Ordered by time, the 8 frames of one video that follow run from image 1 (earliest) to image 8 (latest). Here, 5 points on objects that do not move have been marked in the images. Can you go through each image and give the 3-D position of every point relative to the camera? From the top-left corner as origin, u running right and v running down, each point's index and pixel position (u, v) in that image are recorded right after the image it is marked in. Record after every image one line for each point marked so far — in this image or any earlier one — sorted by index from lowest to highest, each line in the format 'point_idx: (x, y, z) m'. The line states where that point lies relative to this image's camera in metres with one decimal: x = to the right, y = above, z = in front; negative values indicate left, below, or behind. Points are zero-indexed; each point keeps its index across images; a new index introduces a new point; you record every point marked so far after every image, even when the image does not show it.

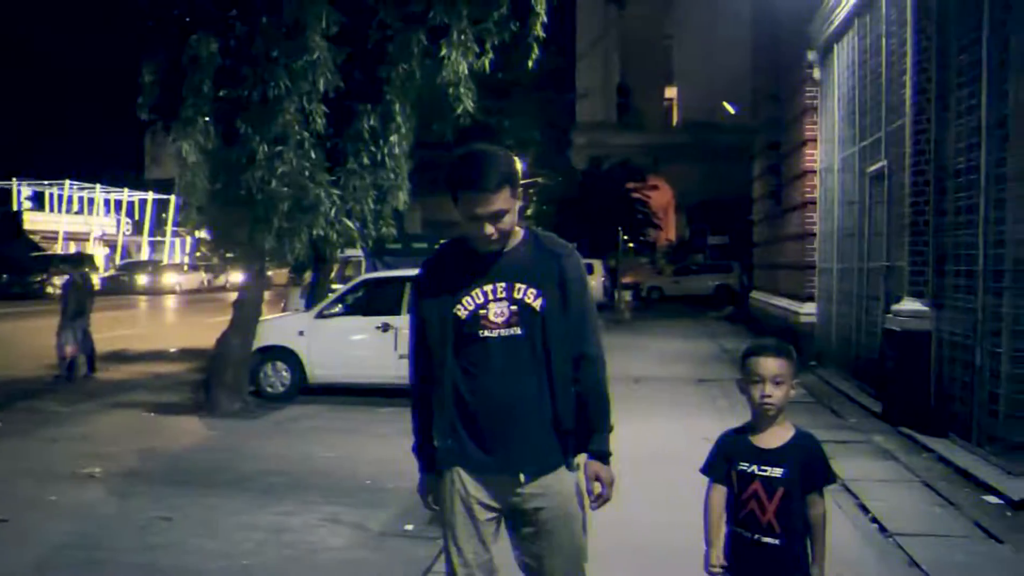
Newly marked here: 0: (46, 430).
0: (-4.5, -1.4, +9.8) m
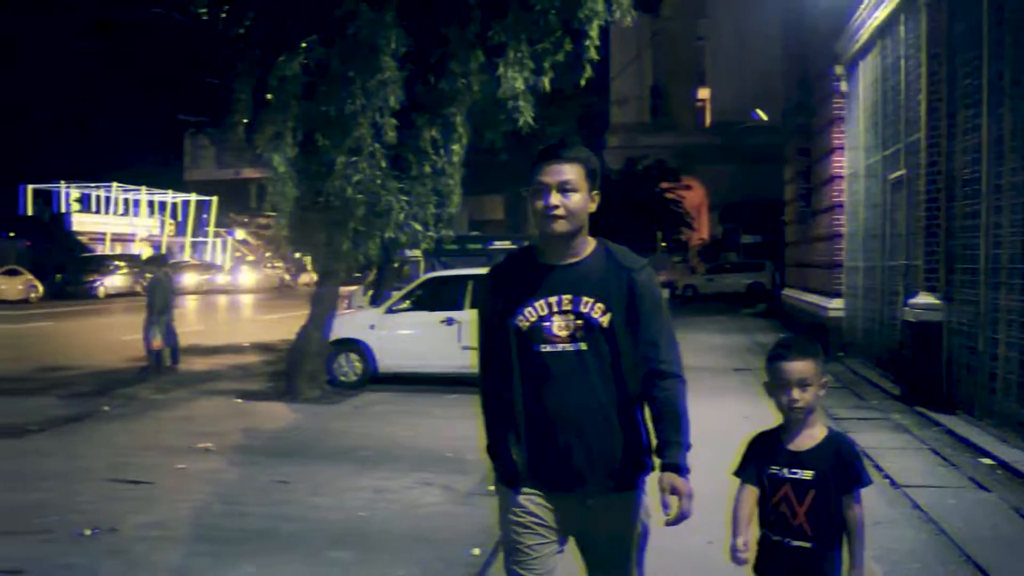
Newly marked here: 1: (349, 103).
0: (-3.9, -1.4, +11.0) m
1: (-1.8, +2.0, +11.1) m
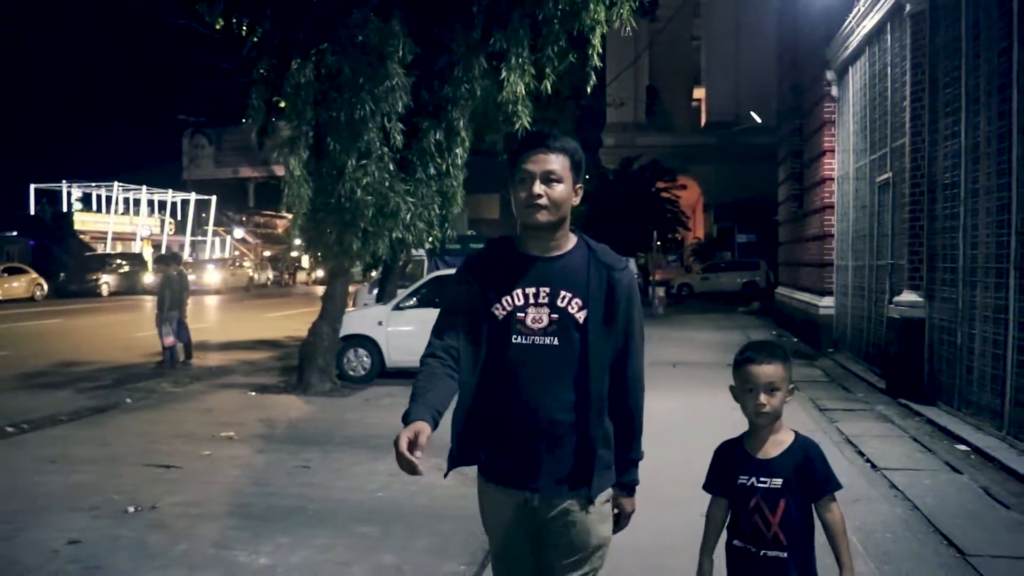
0: (-3.9, -1.3, +11.5) m
1: (-1.7, +2.1, +11.6) m
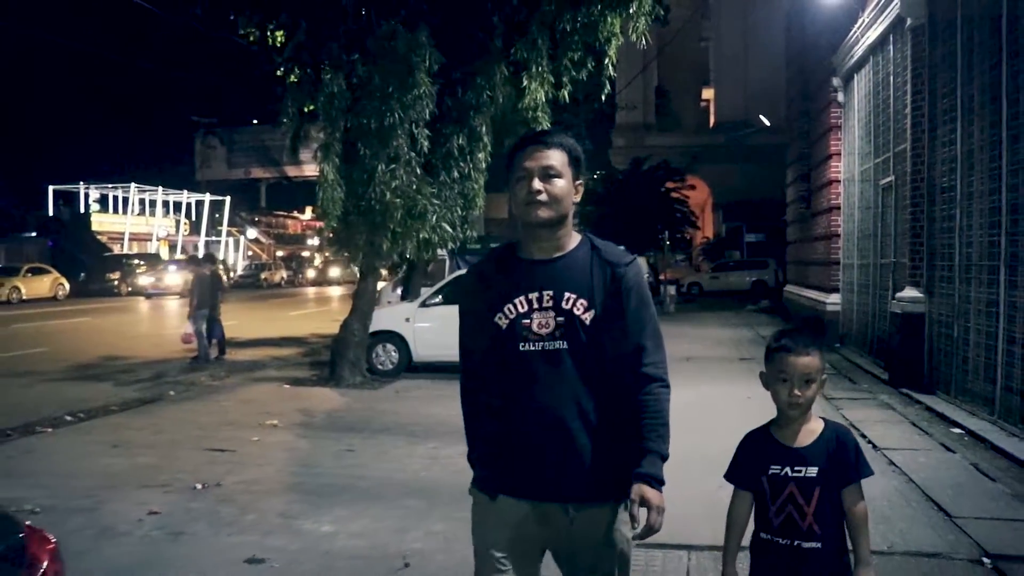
0: (-3.6, -1.3, +12.2) m
1: (-1.5, +2.1, +12.2) m
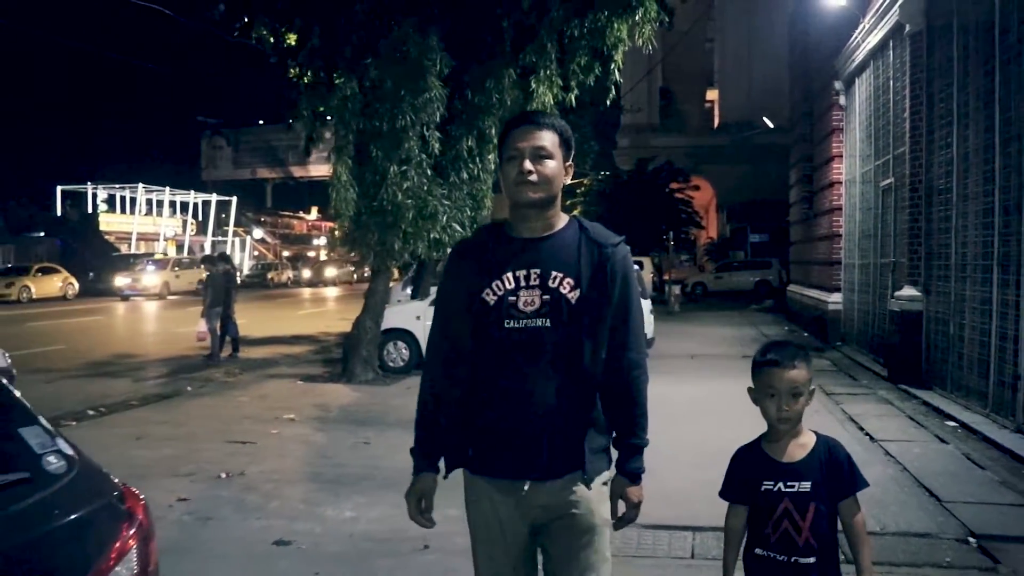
0: (-3.5, -1.3, +12.5) m
1: (-1.4, +2.1, +12.5) m
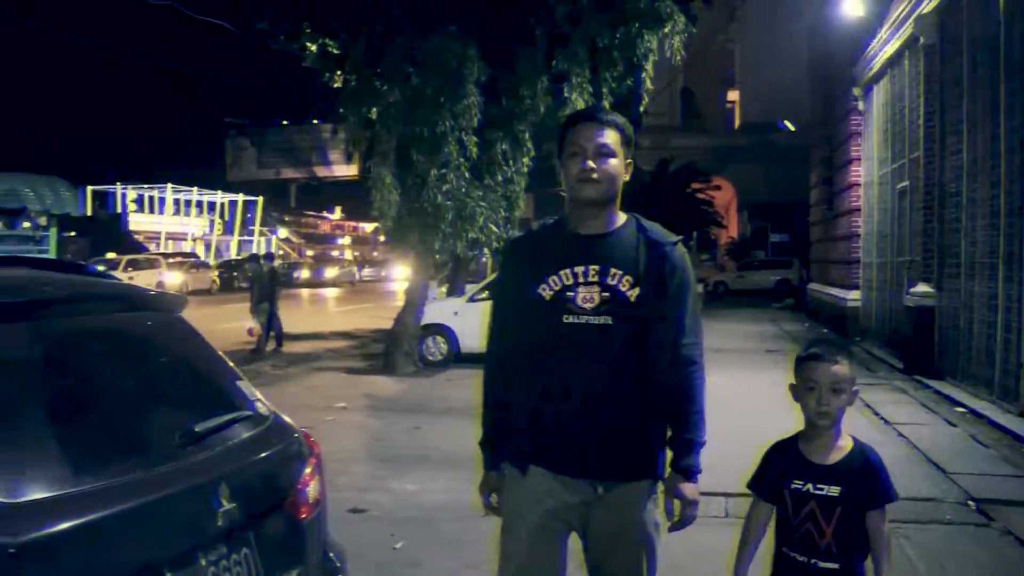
0: (-3.0, -1.2, +13.3) m
1: (-0.9, +2.1, +13.3) m
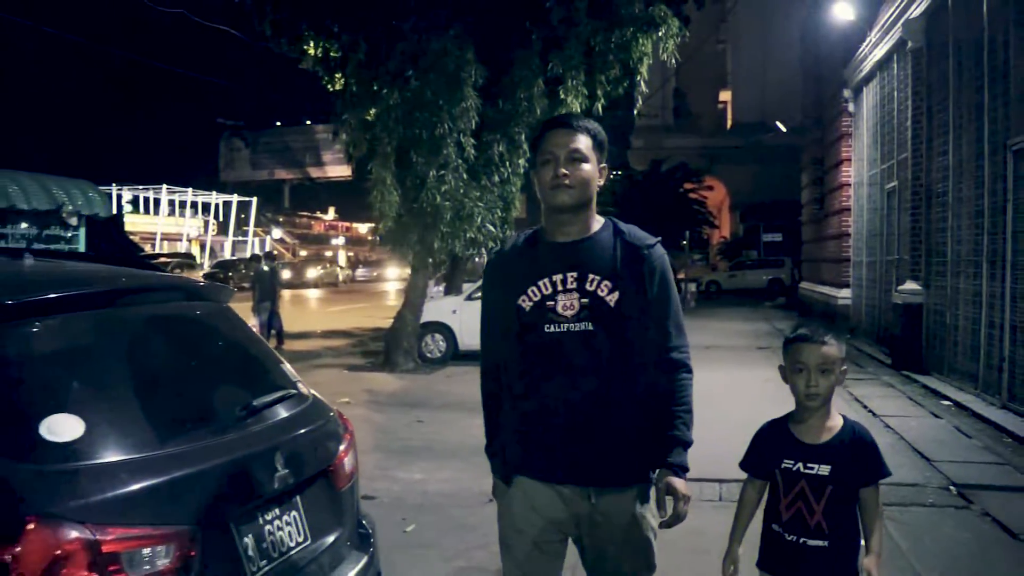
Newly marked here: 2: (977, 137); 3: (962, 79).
0: (-3.1, -1.2, +13.6) m
1: (-0.9, +2.2, +13.6) m
2: (+4.4, +1.4, +9.5) m
3: (+4.4, +2.1, +9.9) m
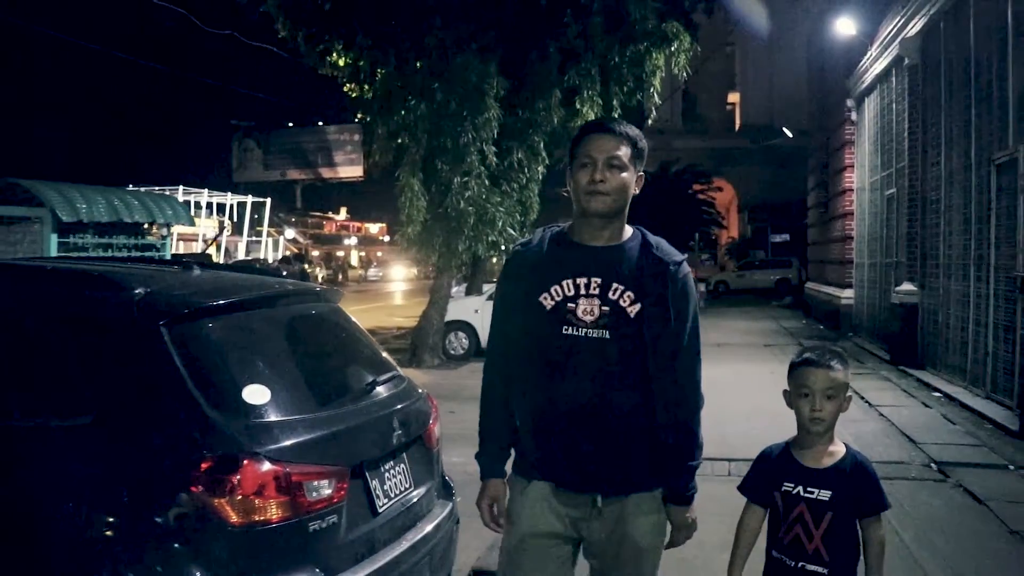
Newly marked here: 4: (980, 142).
0: (-2.8, -1.2, +14.4) m
1: (-0.7, +2.1, +14.4) m
2: (+4.6, +1.4, +10.3) m
3: (+4.7, +2.0, +10.7) m
4: (+4.5, +1.4, +9.7) m
